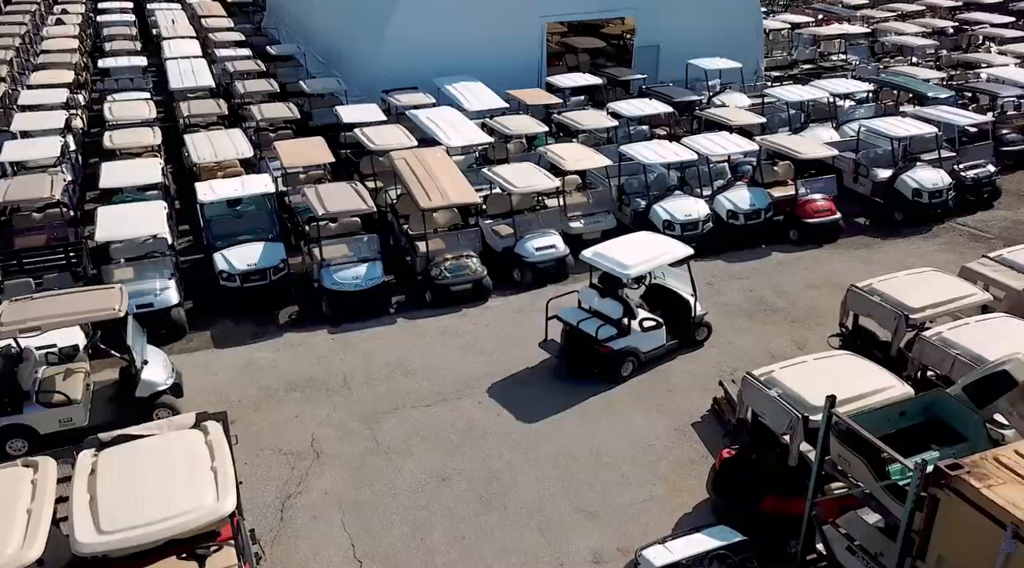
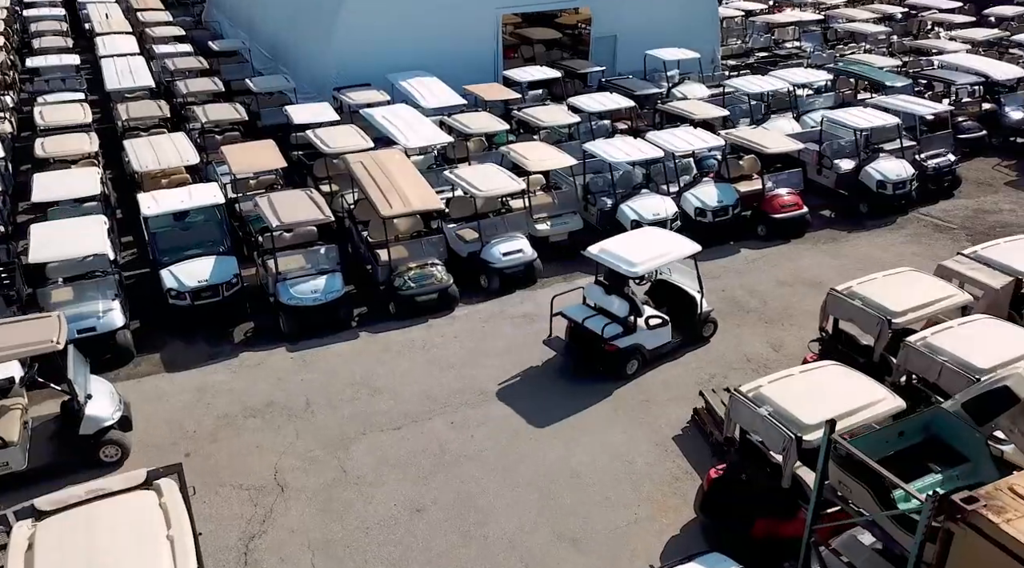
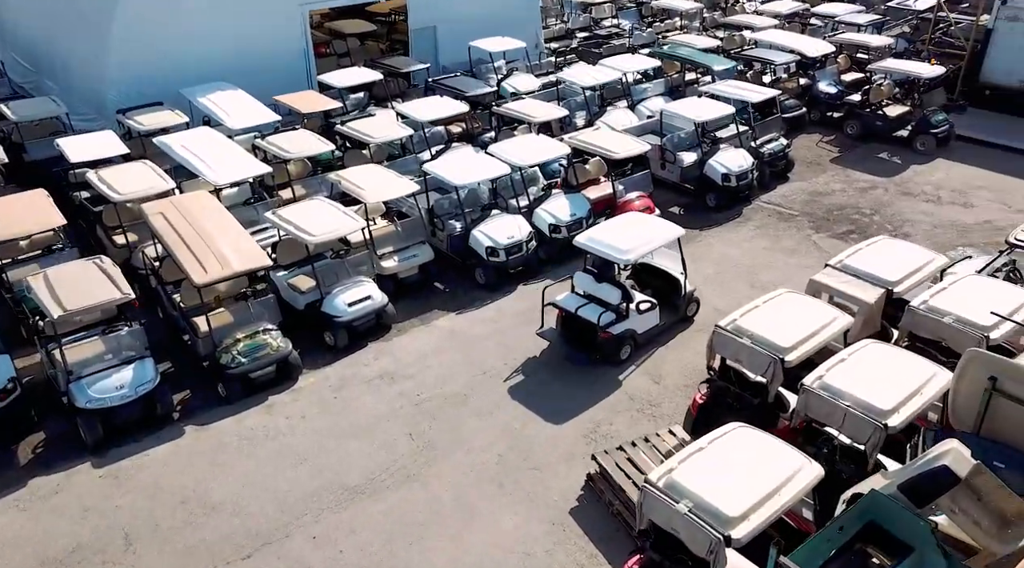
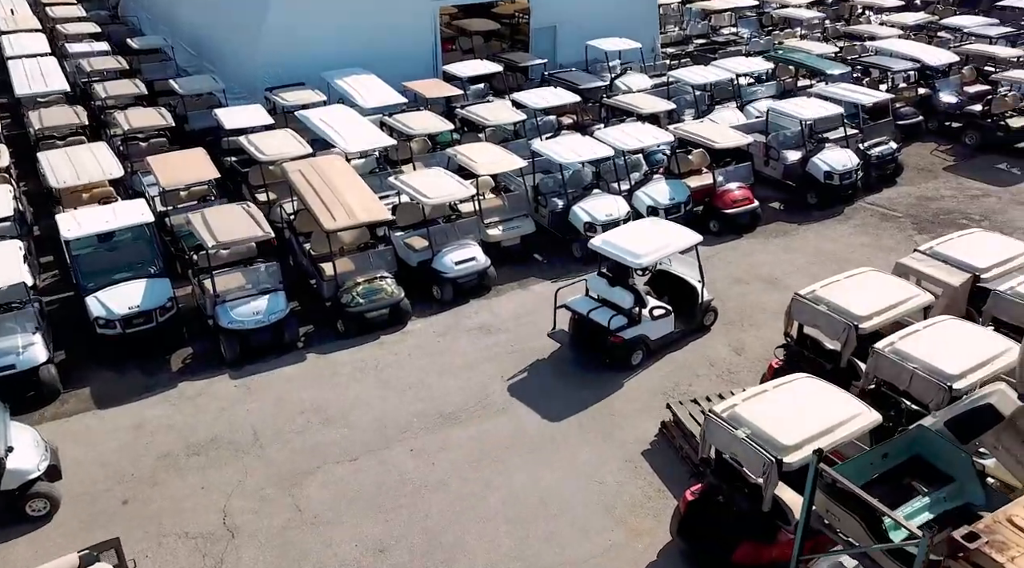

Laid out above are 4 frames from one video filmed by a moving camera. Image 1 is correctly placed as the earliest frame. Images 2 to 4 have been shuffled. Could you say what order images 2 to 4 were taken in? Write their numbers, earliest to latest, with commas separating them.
2, 4, 3
